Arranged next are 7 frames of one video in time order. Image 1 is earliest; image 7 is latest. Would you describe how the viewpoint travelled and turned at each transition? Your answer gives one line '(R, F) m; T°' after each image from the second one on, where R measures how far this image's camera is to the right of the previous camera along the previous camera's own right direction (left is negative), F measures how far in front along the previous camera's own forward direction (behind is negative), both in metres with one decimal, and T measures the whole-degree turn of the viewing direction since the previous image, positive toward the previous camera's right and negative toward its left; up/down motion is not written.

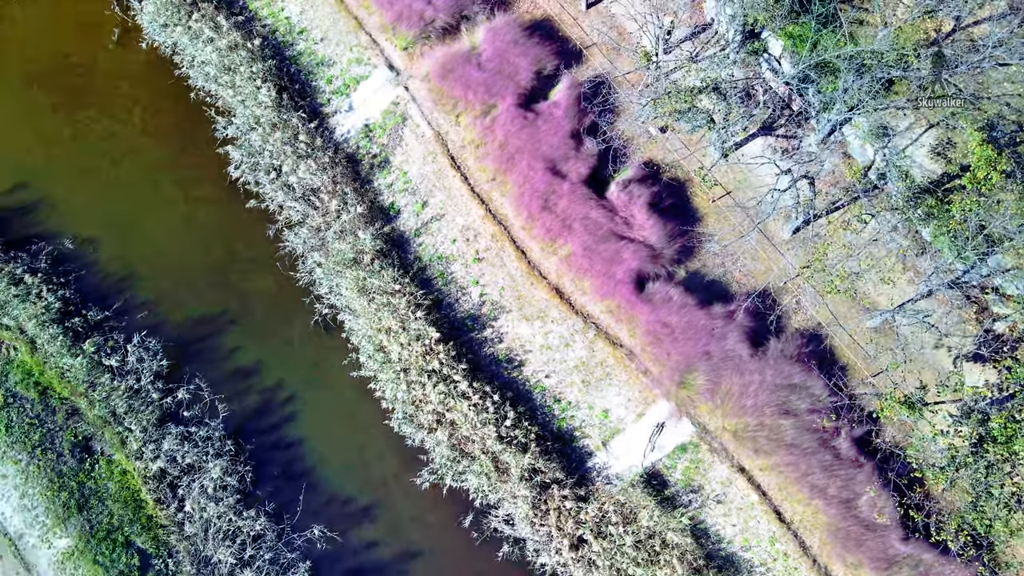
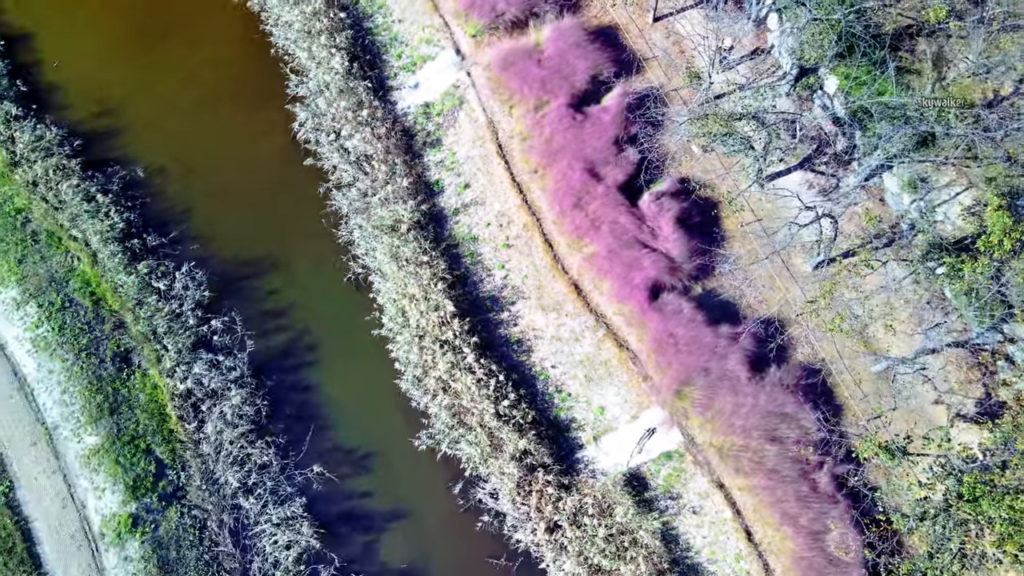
(+0.7, -0.7) m; -4°
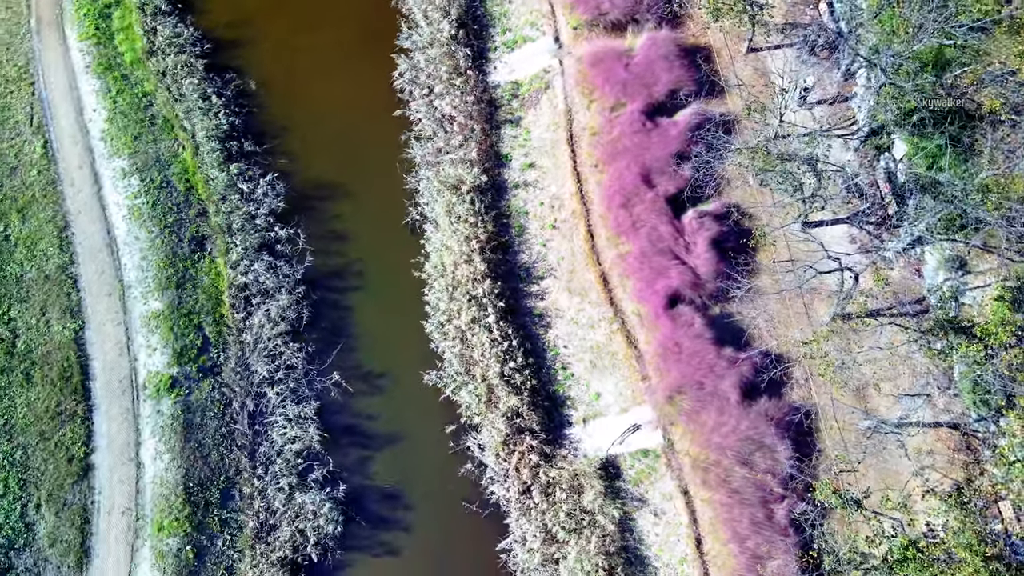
(+1.0, -1.1) m; -6°
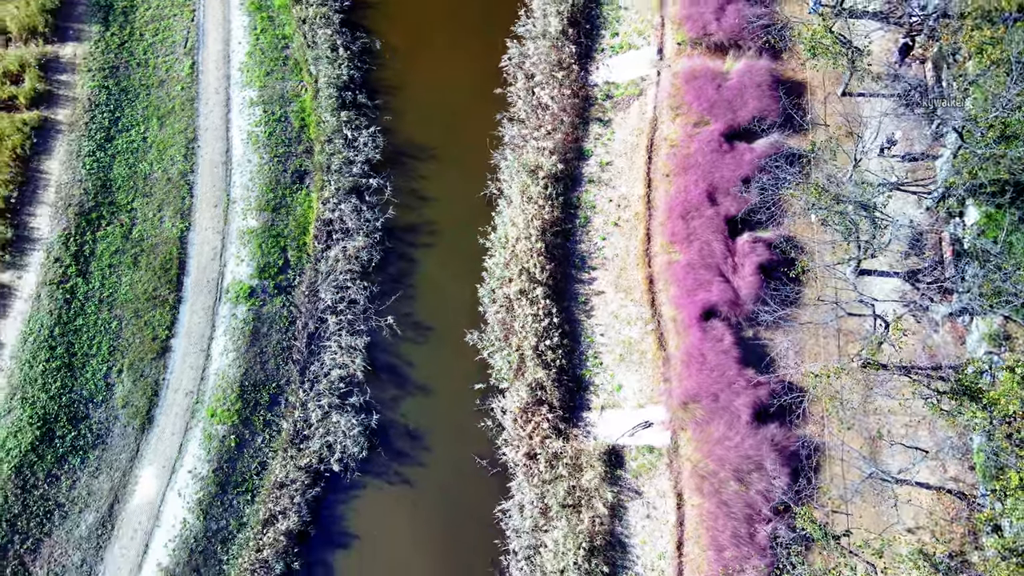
(+1.0, -1.1) m; -7°
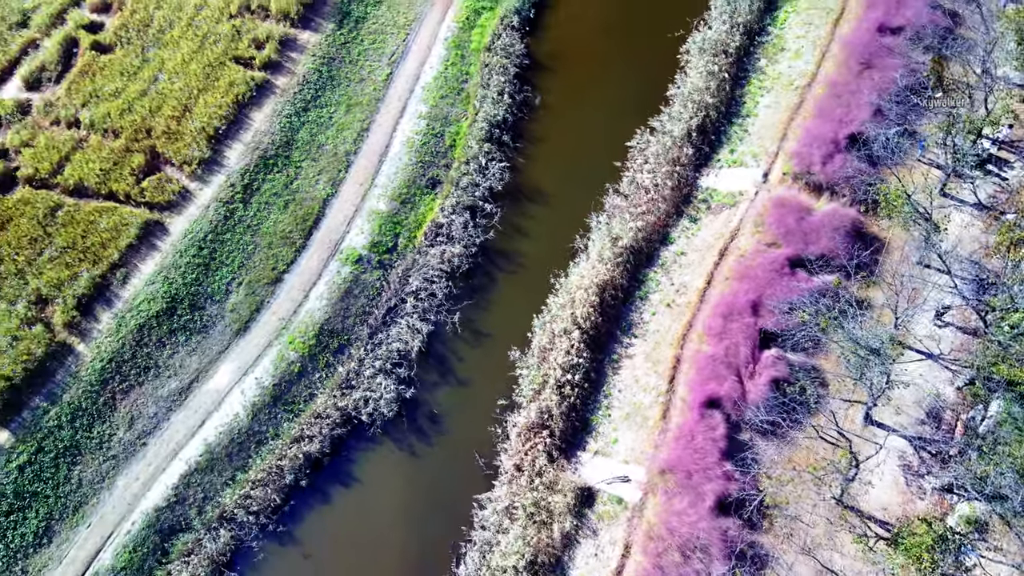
(+2.4, -2.2) m; -12°
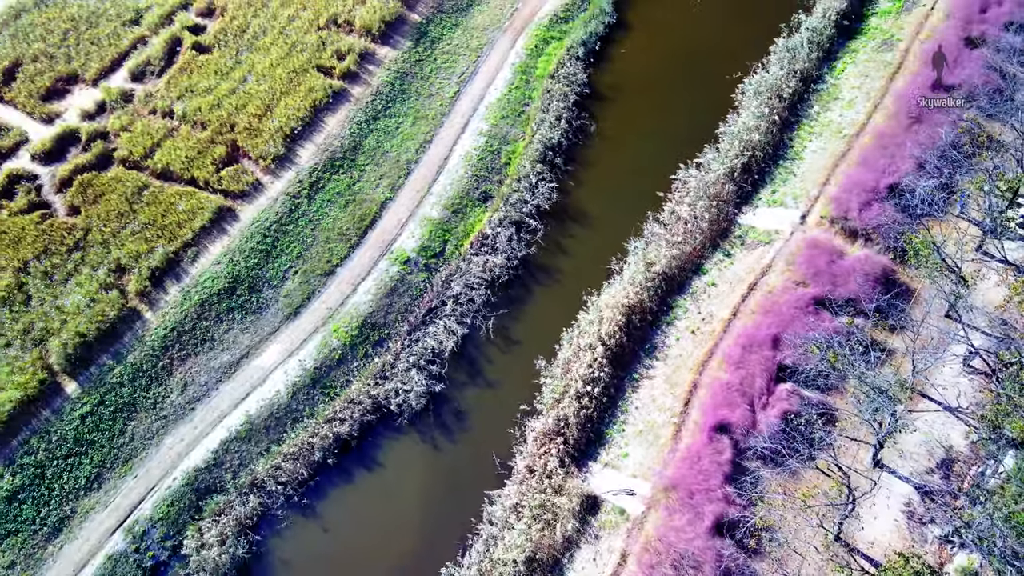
(+0.8, -1.0) m; -5°
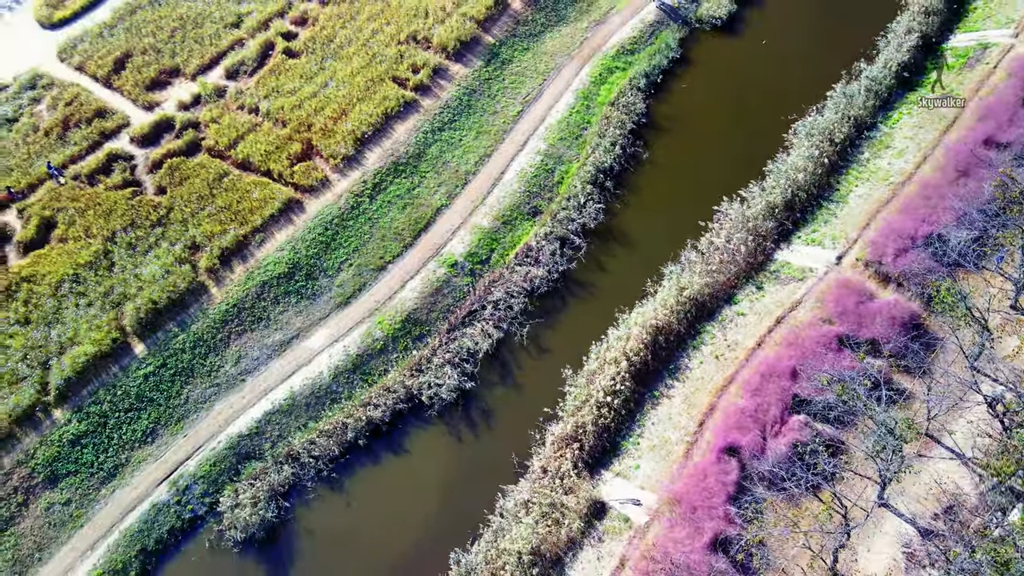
(+0.8, -1.1) m; -5°
